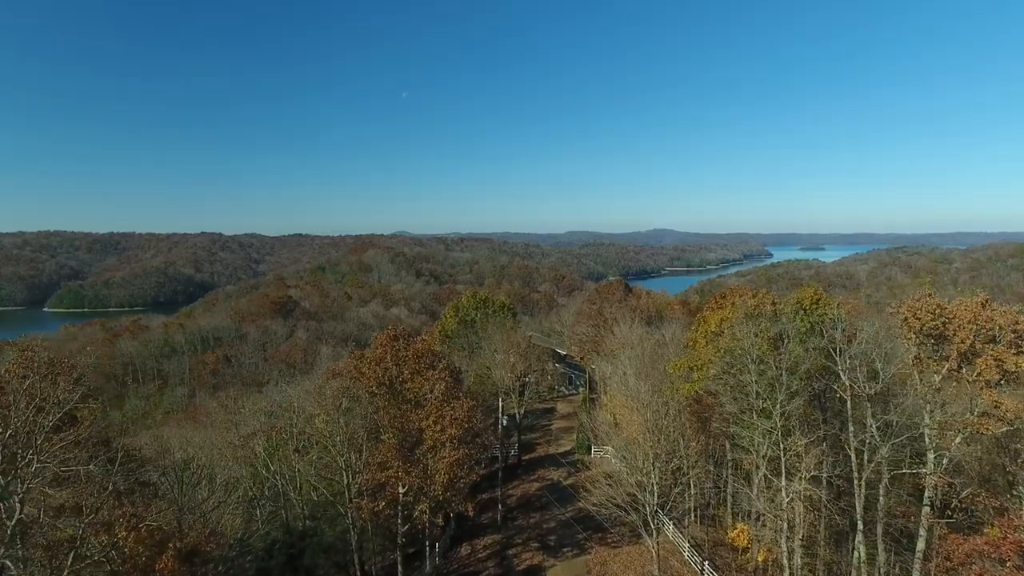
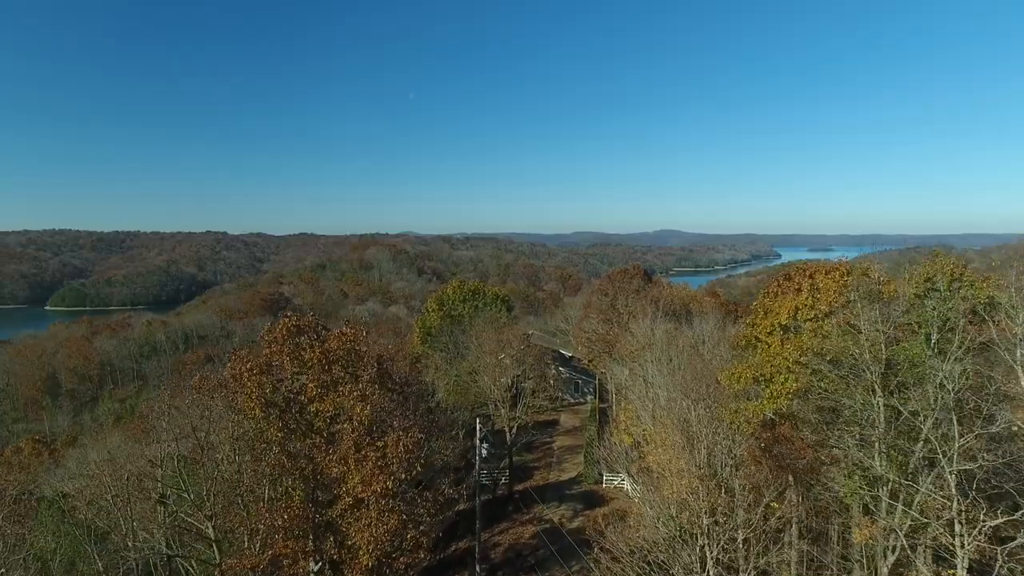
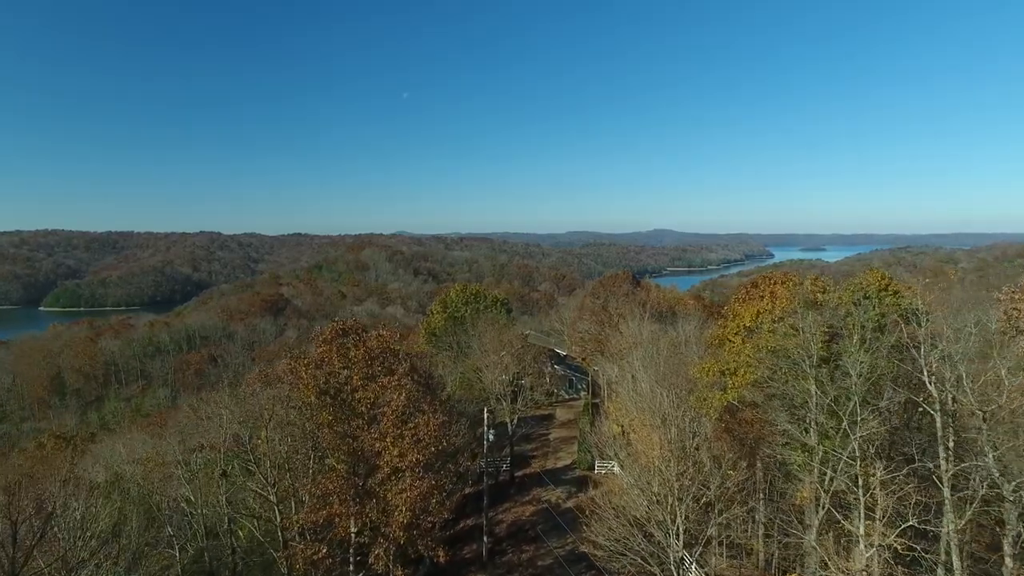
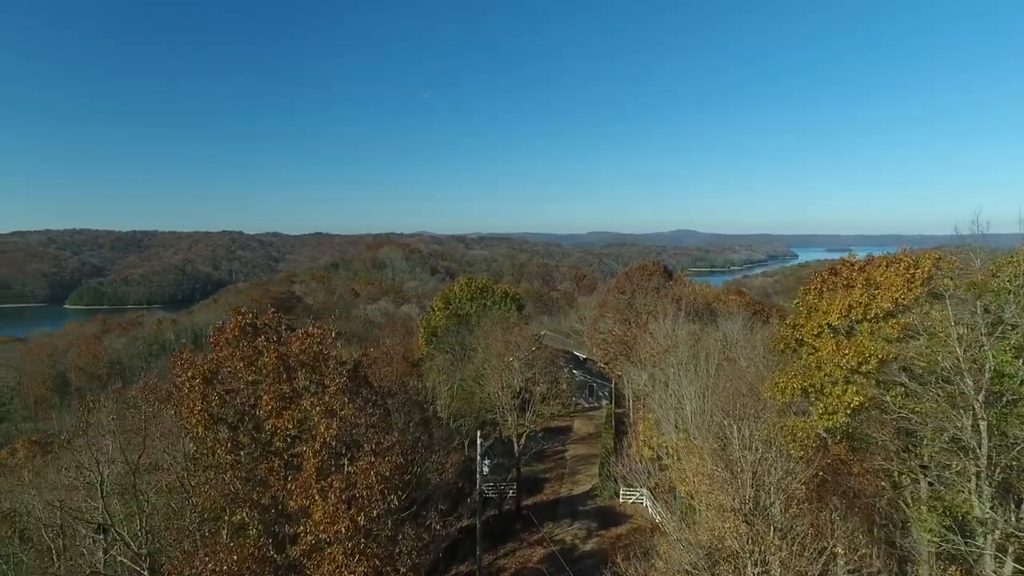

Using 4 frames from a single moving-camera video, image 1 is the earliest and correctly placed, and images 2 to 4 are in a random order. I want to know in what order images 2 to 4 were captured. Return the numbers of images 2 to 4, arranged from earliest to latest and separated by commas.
3, 2, 4
